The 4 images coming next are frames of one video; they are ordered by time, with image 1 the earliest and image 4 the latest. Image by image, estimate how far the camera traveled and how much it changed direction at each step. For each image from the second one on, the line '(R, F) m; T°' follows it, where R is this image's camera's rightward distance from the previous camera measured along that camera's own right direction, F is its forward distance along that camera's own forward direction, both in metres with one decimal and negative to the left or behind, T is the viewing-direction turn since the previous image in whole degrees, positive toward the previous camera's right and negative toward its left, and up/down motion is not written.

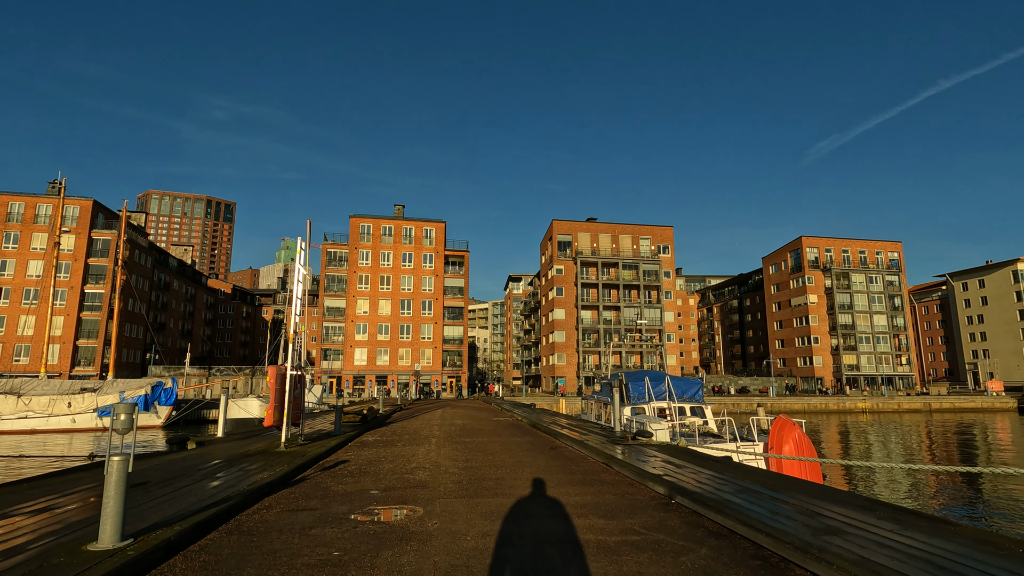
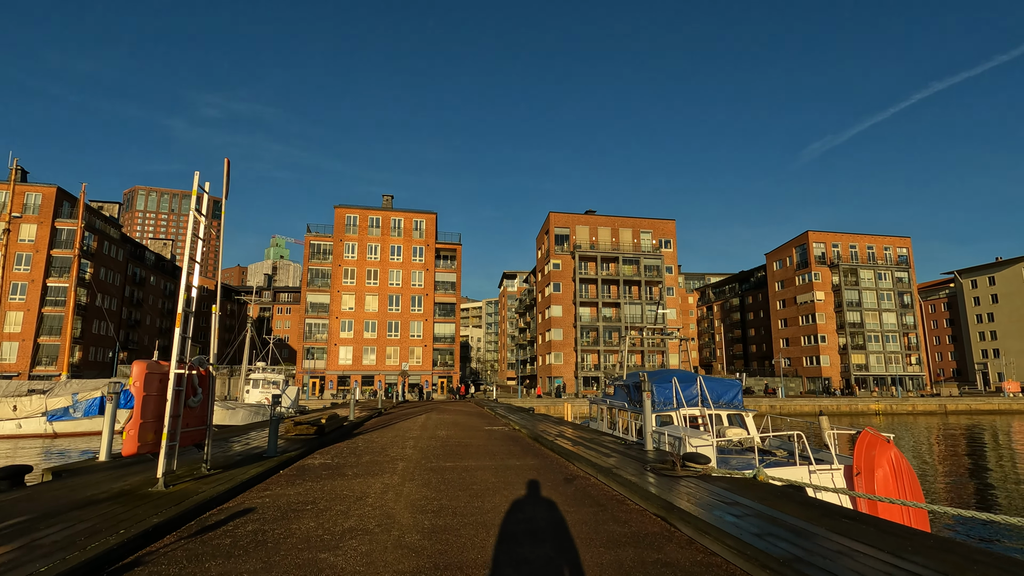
(-0.1, +3.2) m; +1°
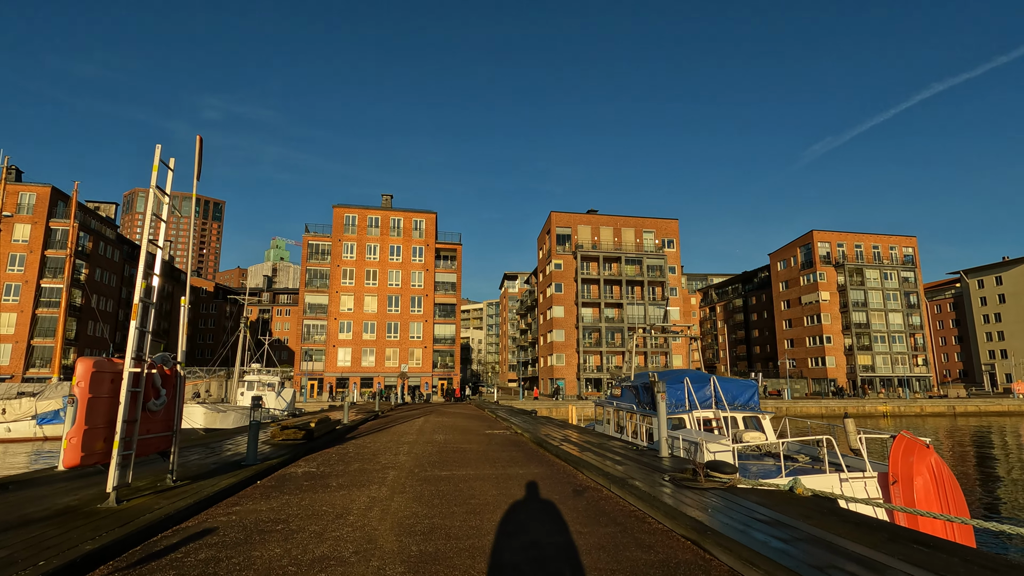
(0.0, +0.8) m; 0°
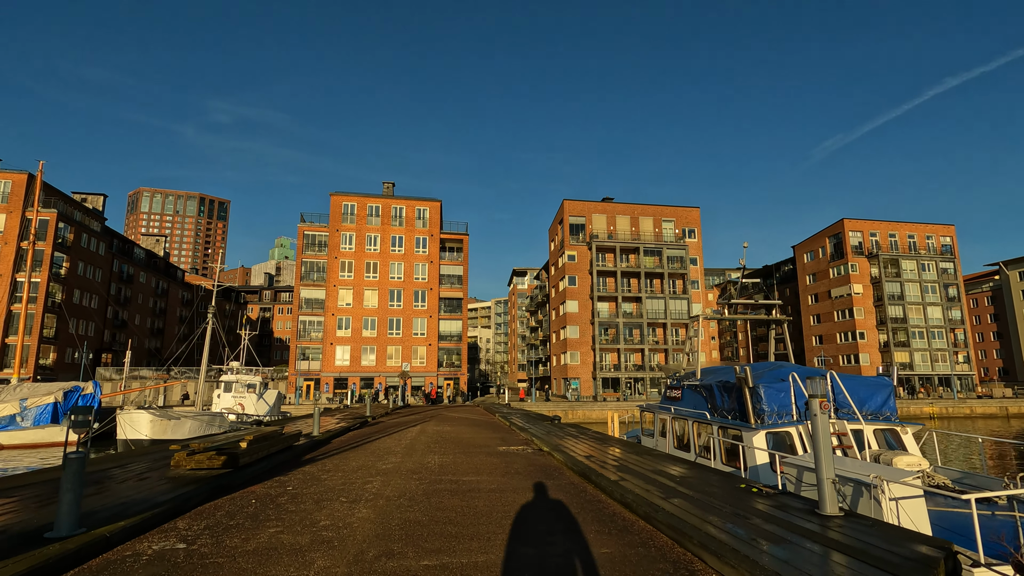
(-0.3, +3.9) m; -1°
